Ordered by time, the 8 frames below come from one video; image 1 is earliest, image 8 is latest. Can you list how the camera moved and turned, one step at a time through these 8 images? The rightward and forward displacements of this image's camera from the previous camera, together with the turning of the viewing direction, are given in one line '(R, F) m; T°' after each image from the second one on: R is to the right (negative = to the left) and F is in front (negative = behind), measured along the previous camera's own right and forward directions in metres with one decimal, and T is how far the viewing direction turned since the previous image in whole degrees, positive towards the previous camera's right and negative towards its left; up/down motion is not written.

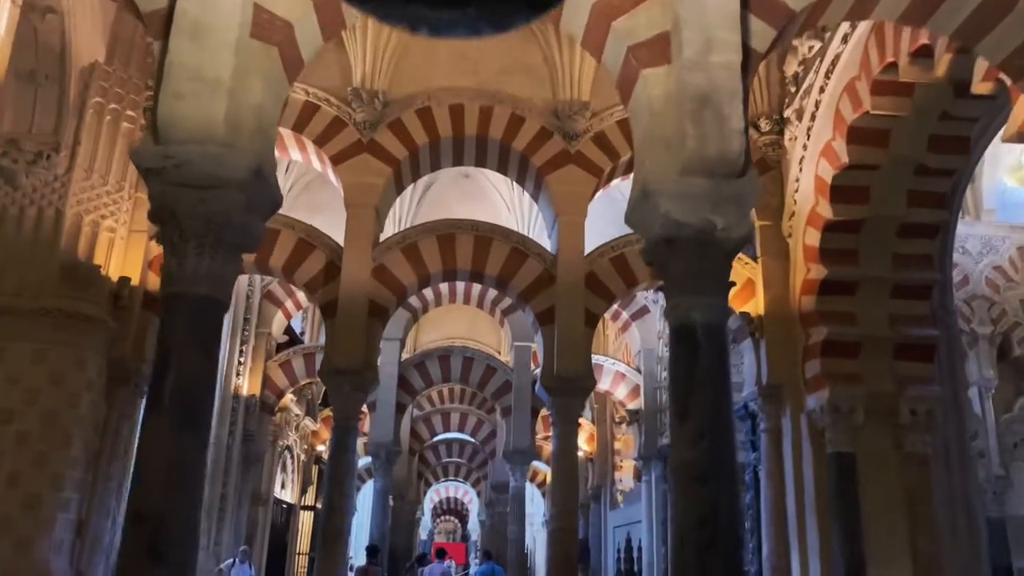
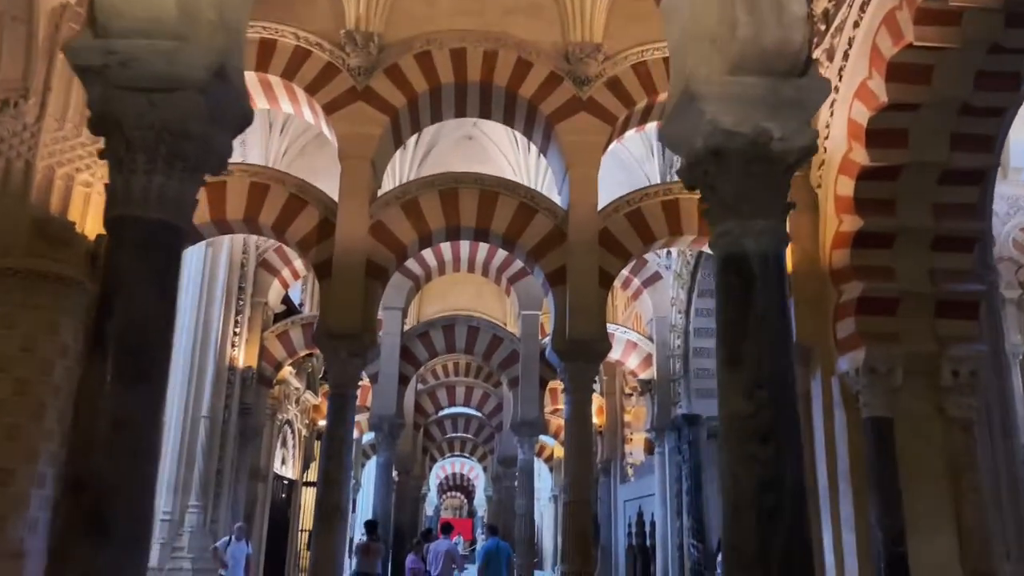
(0.0, +0.5) m; 0°
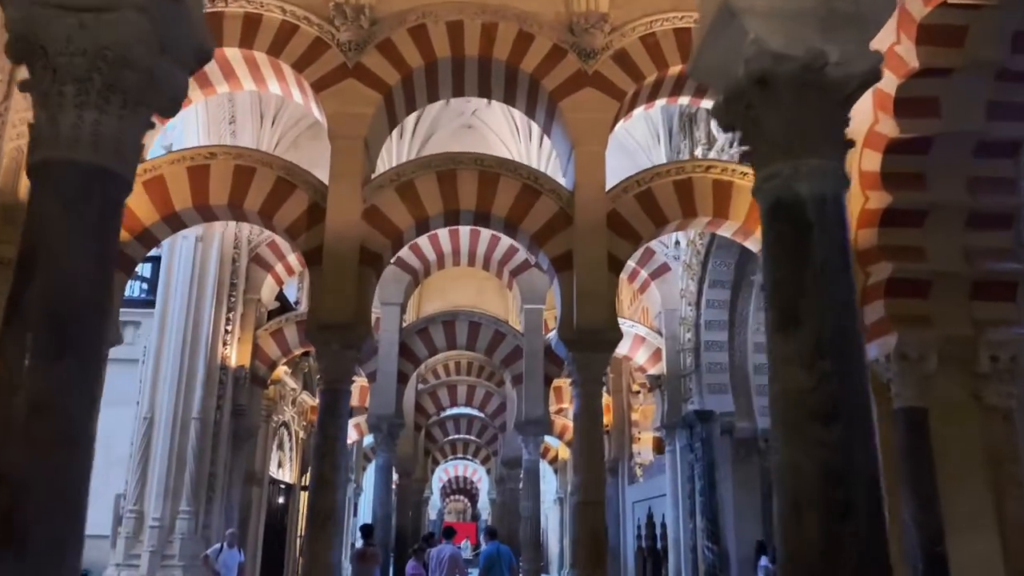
(0.0, +0.4) m; 0°
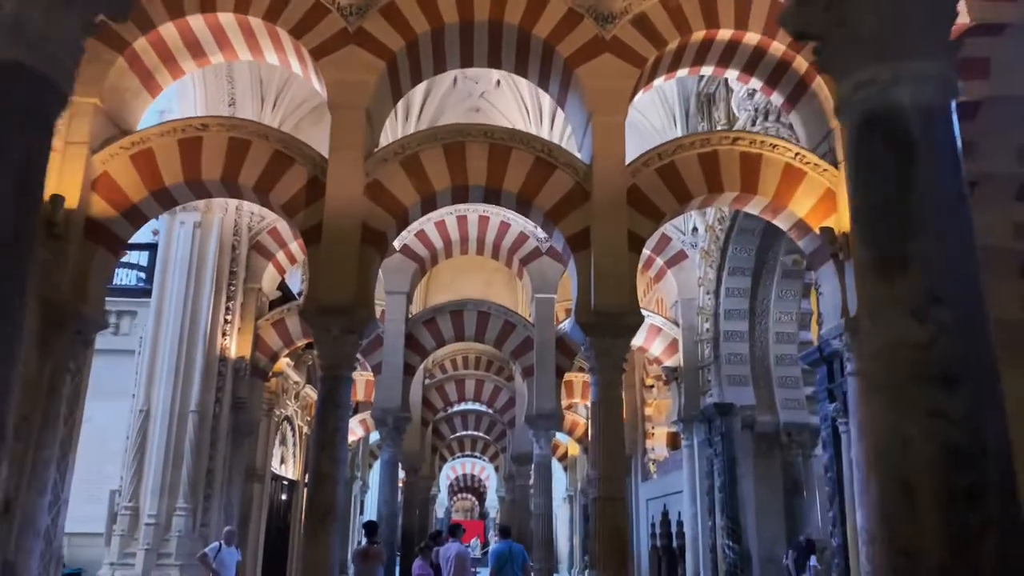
(0.0, +0.4) m; 0°
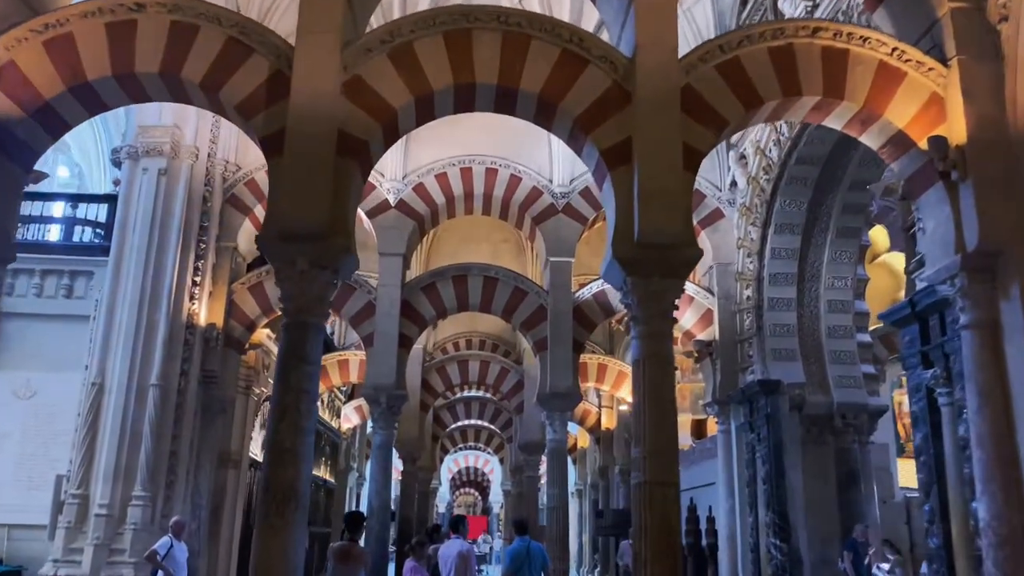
(-0.1, +1.2) m; 0°
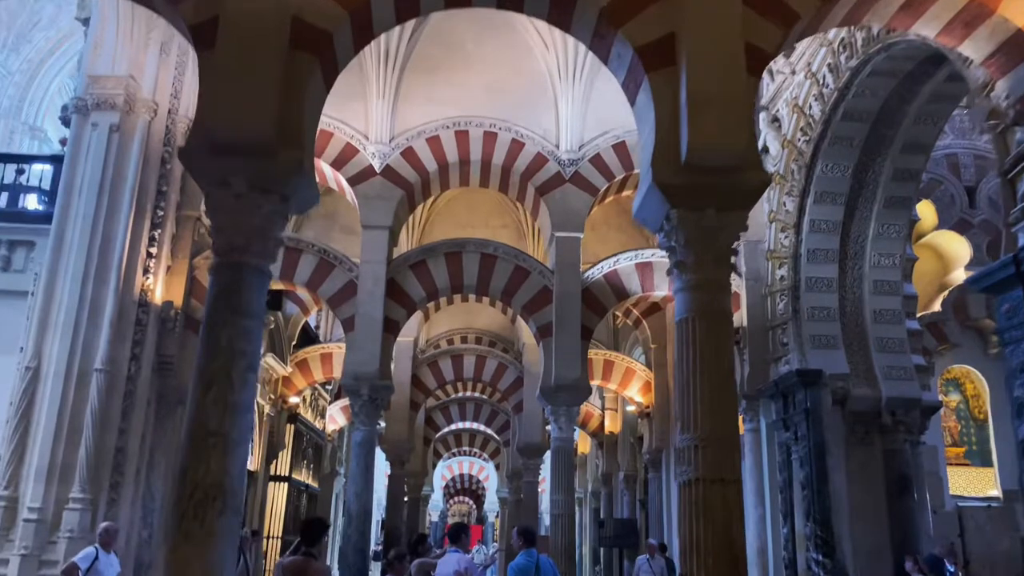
(0.0, +1.0) m; 0°
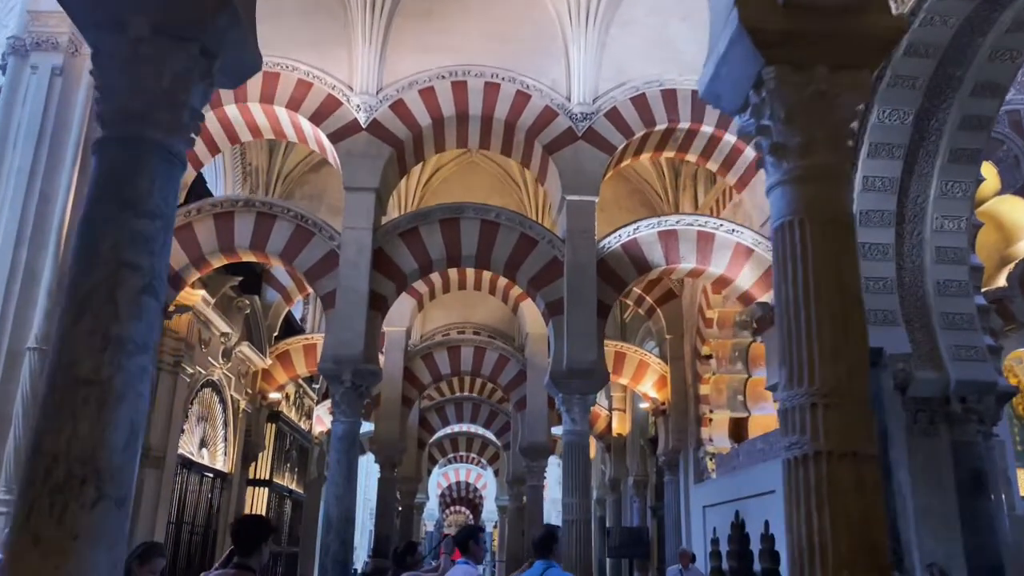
(-0.1, +1.0) m; 0°
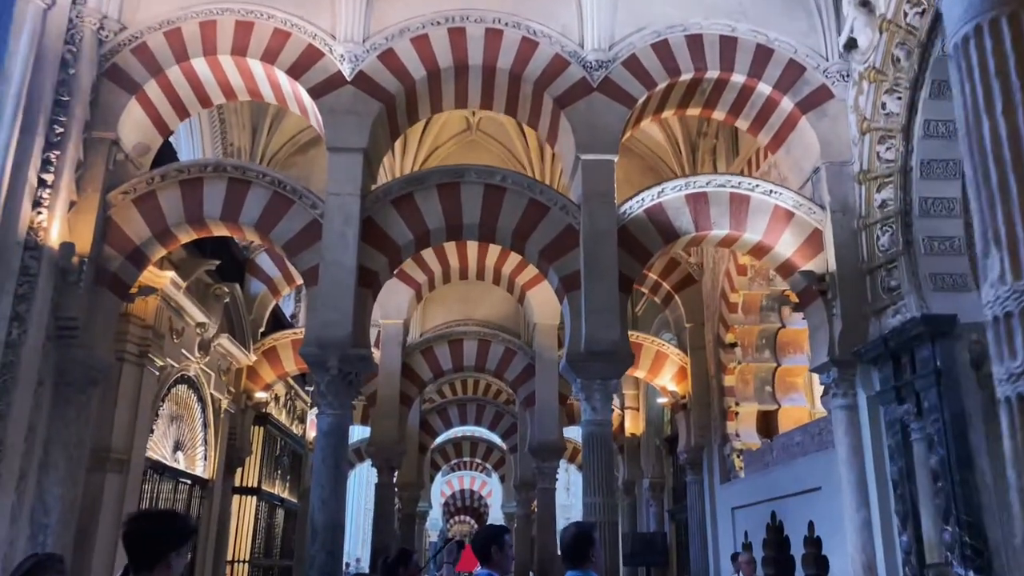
(-0.1, +0.8) m; 0°
